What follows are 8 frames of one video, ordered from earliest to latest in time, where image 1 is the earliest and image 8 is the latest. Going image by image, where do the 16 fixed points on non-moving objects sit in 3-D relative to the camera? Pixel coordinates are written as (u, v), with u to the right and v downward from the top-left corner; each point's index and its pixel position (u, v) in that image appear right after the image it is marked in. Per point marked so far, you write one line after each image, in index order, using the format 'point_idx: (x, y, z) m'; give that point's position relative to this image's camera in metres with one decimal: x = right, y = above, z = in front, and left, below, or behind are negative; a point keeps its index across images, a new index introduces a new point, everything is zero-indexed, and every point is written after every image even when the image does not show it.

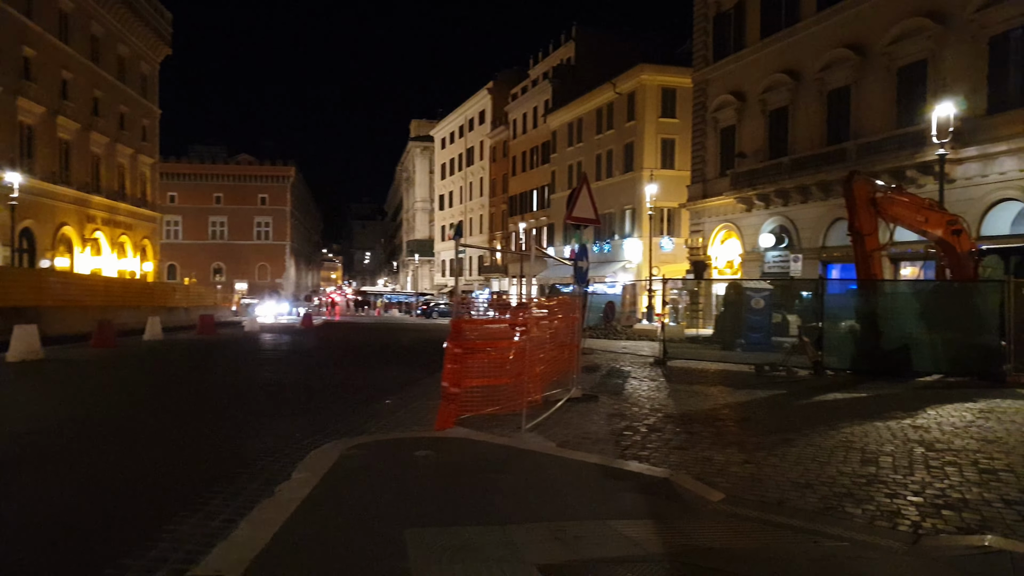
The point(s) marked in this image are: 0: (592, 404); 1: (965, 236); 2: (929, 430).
0: (+1.0, -1.5, +10.2) m
1: (+9.1, +1.0, +15.8) m
2: (+4.6, -1.6, +8.6) m
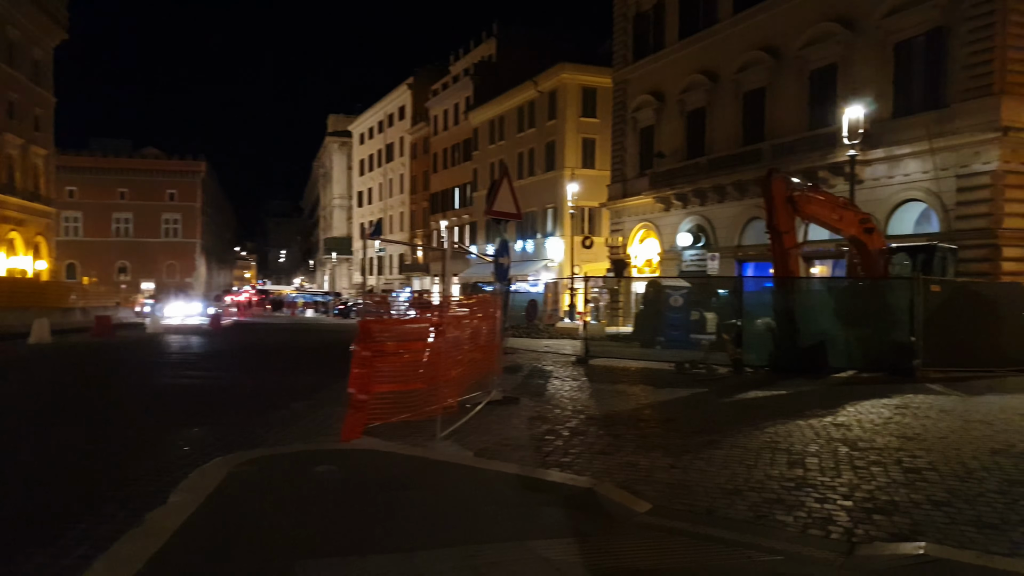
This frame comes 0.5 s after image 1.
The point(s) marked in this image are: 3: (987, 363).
0: (0.0, -1.5, +9.7) m
1: (+7.5, +1.1, +16.2) m
2: (+3.7, -1.5, +8.5) m
3: (+8.8, -1.4, +14.5) m
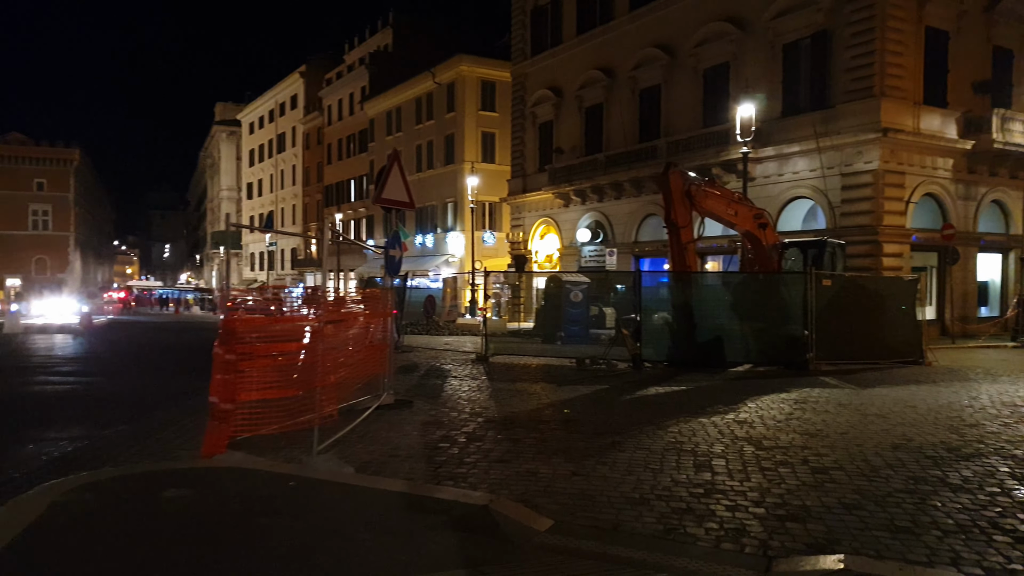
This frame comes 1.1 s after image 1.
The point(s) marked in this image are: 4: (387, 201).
0: (-1.3, -1.4, +9.1) m
1: (+5.4, +1.2, +16.4) m
2: (+2.6, -1.5, +8.3) m
3: (+6.8, -1.2, +14.9) m
4: (-1.5, +1.1, +9.6) m
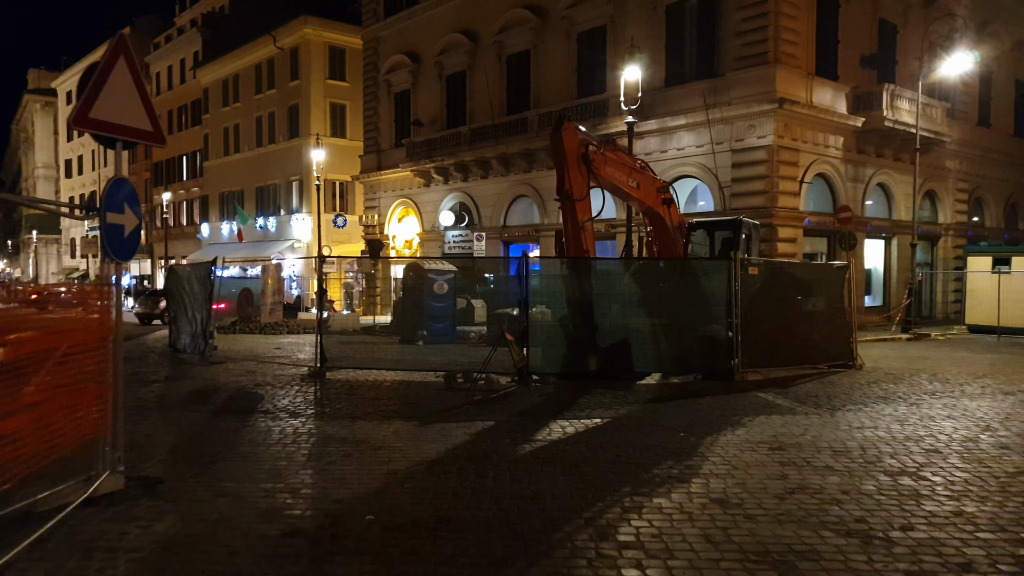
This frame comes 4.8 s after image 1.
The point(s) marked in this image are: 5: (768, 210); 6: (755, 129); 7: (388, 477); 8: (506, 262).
0: (-2.4, -1.4, +5.0) m
1: (+2.8, +1.4, +13.3) m
2: (+1.5, -1.4, +5.0) m
3: (+4.5, -1.1, +12.2) m
4: (-2.8, +1.1, +5.4) m
5: (+6.3, +1.9, +19.2) m
6: (+6.0, +3.9, +19.3) m
7: (-0.9, -1.4, +5.6) m
8: (0.0, +0.4, +10.9) m
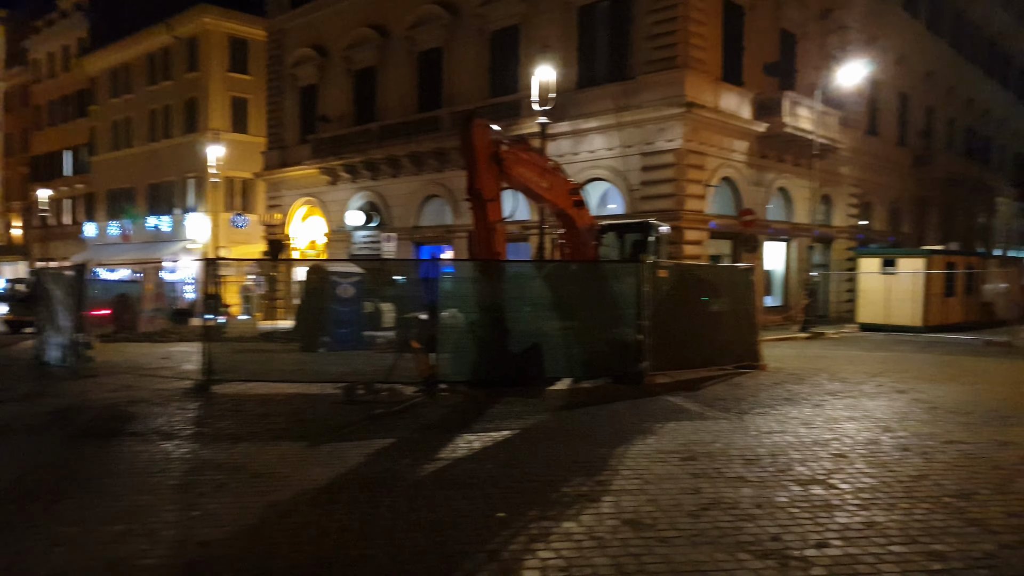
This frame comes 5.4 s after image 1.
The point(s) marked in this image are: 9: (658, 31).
0: (-3.0, -1.5, +4.3) m
1: (+1.3, +1.3, +13.2) m
2: (+0.9, -1.5, +4.7) m
3: (+3.1, -1.1, +12.2) m
4: (-3.4, +1.0, +4.7) m
5: (+4.1, +1.9, +19.4) m
6: (+3.8, +3.9, +19.4) m
7: (-1.6, -1.5, +5.0) m
8: (-1.3, +0.3, +10.4) m
9: (+3.7, +6.5, +19.6) m
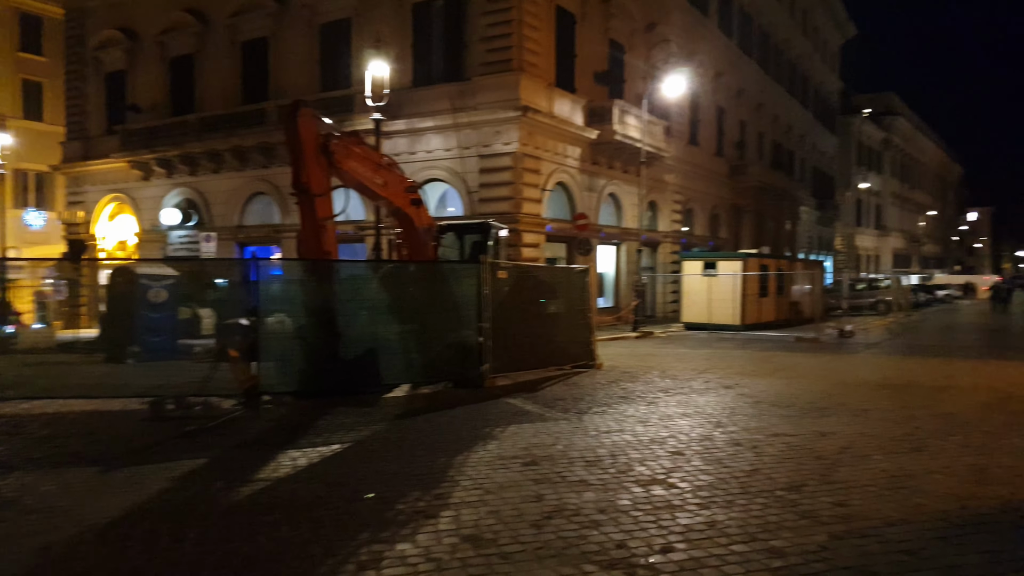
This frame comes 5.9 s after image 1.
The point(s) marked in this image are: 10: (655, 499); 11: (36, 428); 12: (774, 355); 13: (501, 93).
0: (-3.8, -1.5, +3.2) m
1: (-1.5, +1.3, +12.7) m
2: (0.0, -1.5, +4.4) m
3: (+0.6, -1.1, +12.2) m
4: (-4.3, +1.0, +3.5) m
5: (0.0, +1.8, +19.4) m
6: (-0.3, +3.8, +19.4) m
7: (-2.5, -1.4, +4.2) m
8: (-3.4, +0.3, +9.5) m
9: (-0.5, +6.4, +19.6) m
10: (+1.0, -1.5, +5.5) m
11: (-4.7, -1.4, +7.9) m
12: (+5.4, -1.4, +16.2) m
13: (-0.3, +4.9, +19.4) m
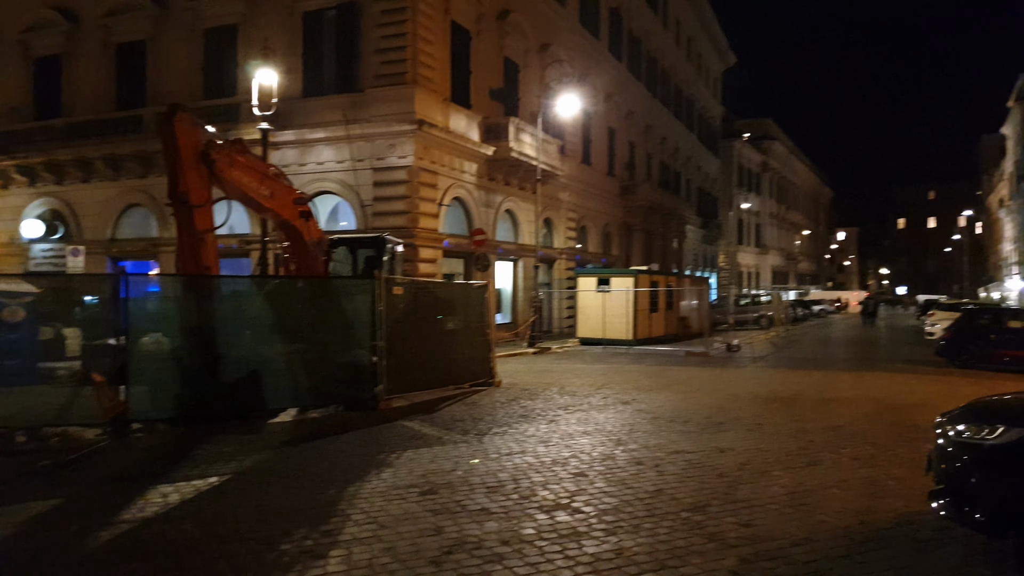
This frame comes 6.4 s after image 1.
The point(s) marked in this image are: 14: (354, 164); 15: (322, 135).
0: (-4.1, -1.5, +2.3) m
1: (-3.1, +1.0, +12.1) m
2: (-0.6, -1.6, +4.0) m
3: (-1.0, -1.4, +11.8) m
4: (-4.6, +1.0, +2.6) m
5: (-2.5, +1.4, +18.9) m
6: (-2.8, +3.4, +19.0) m
7: (-3.0, -1.5, +3.5) m
8: (-4.6, +0.1, +8.7) m
9: (-3.1, +6.0, +19.1) m
10: (+0.3, -1.6, +5.3) m
11: (-5.7, -1.6, +6.8) m
12: (+3.3, -1.7, +16.5) m
13: (-2.8, +4.5, +19.0) m
14: (-4.0, +3.1, +19.4) m
15: (-4.8, +3.9, +19.5) m
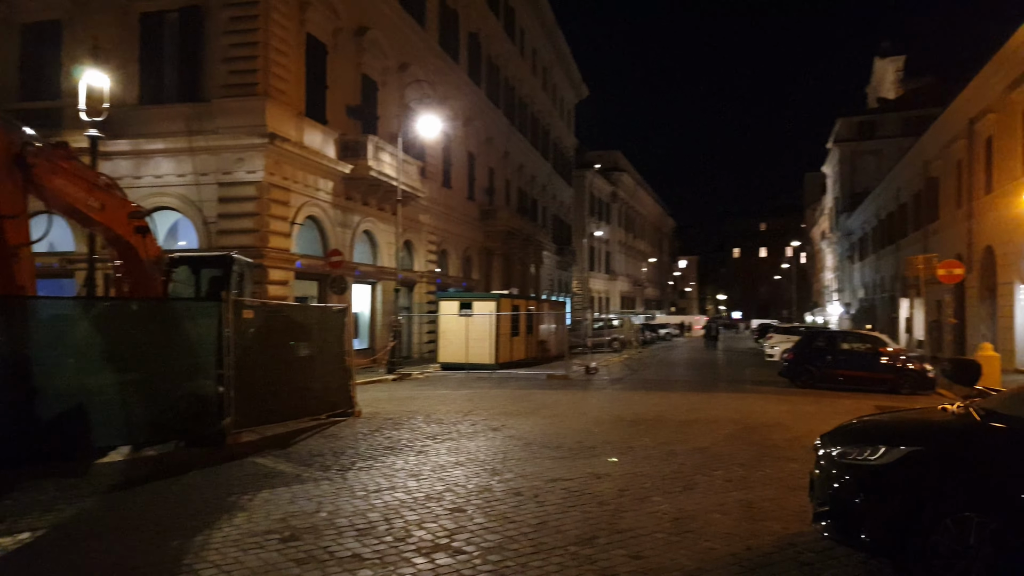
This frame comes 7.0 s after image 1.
0: (-4.2, -1.5, +1.1) m
1: (-5.1, +0.7, +11.0) m
2: (-1.1, -1.6, +3.4) m
3: (-3.0, -1.7, +11.0) m
4: (-4.8, +0.9, +1.3) m
5: (-5.8, +0.9, +17.8) m
6: (-6.1, +2.9, +17.8) m
7: (-3.4, -1.6, +2.4) m
8: (-5.9, -0.1, +7.3) m
9: (-6.4, +5.4, +18.0) m
10: (-0.4, -1.7, +4.8) m
11: (-6.6, -1.7, +5.2) m
12: (+0.3, -2.2, +16.4) m
13: (-6.1, +3.9, +17.9) m
14: (-7.3, +2.6, +18.1) m
15: (-8.1, +3.3, +18.0) m
